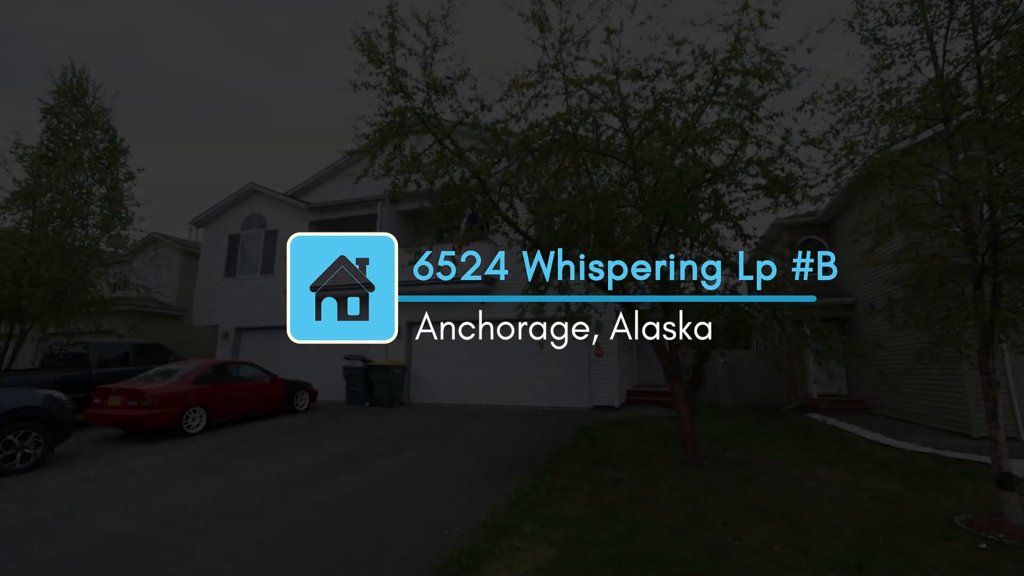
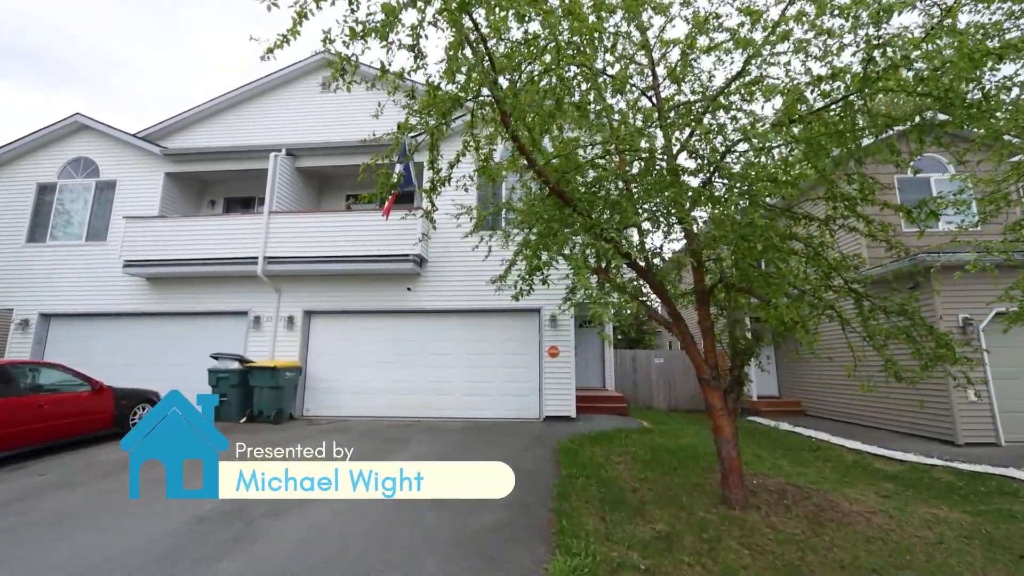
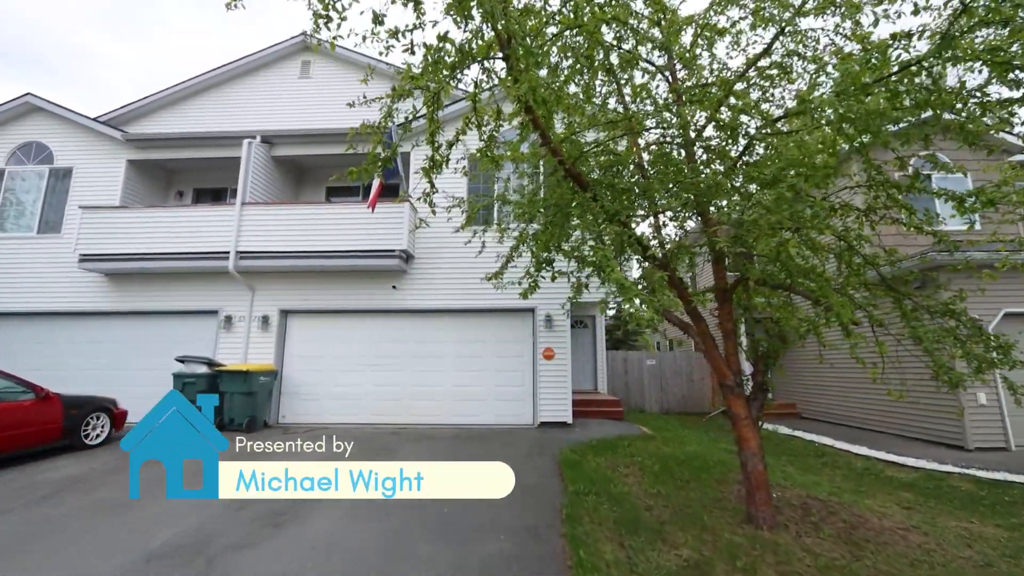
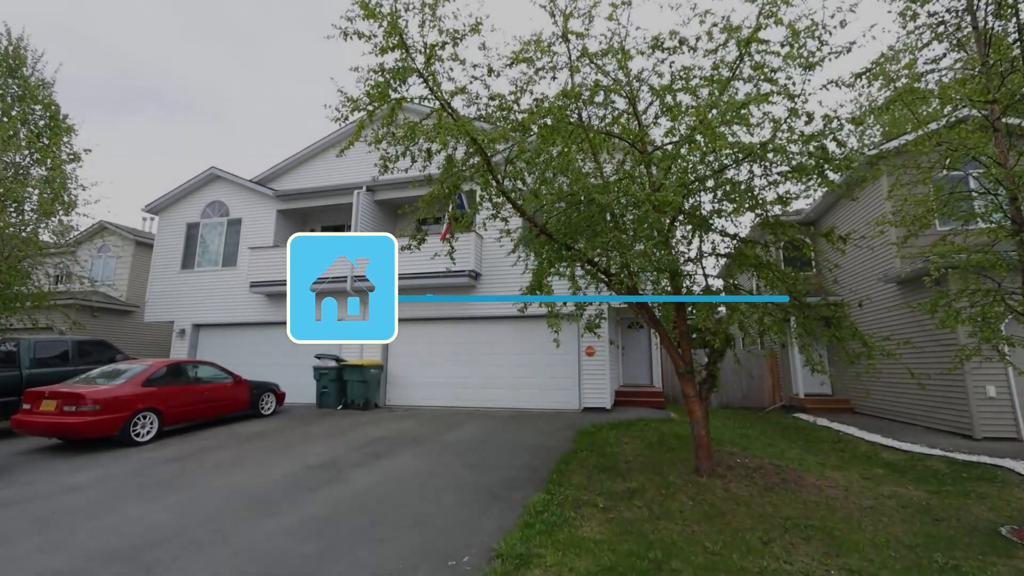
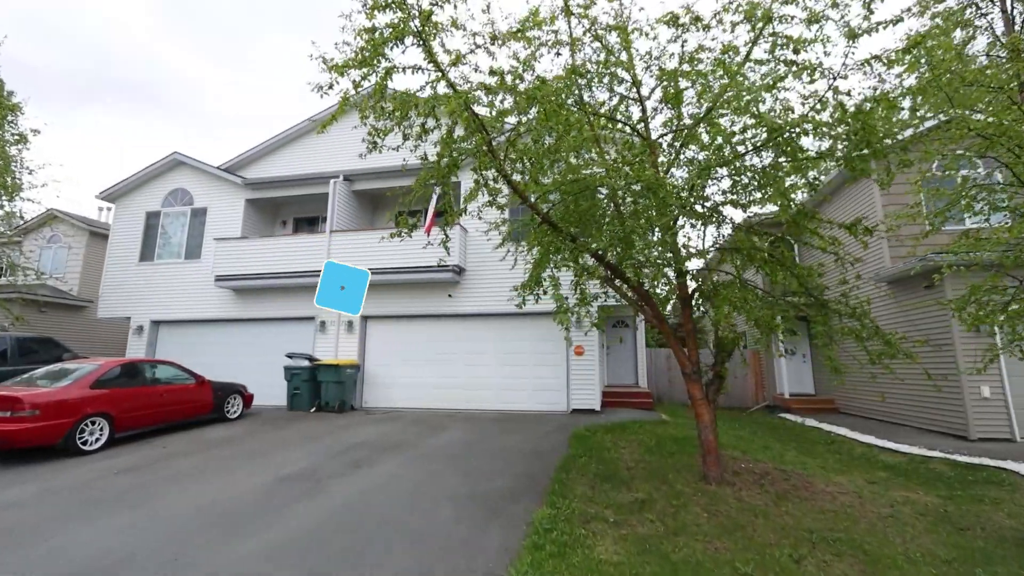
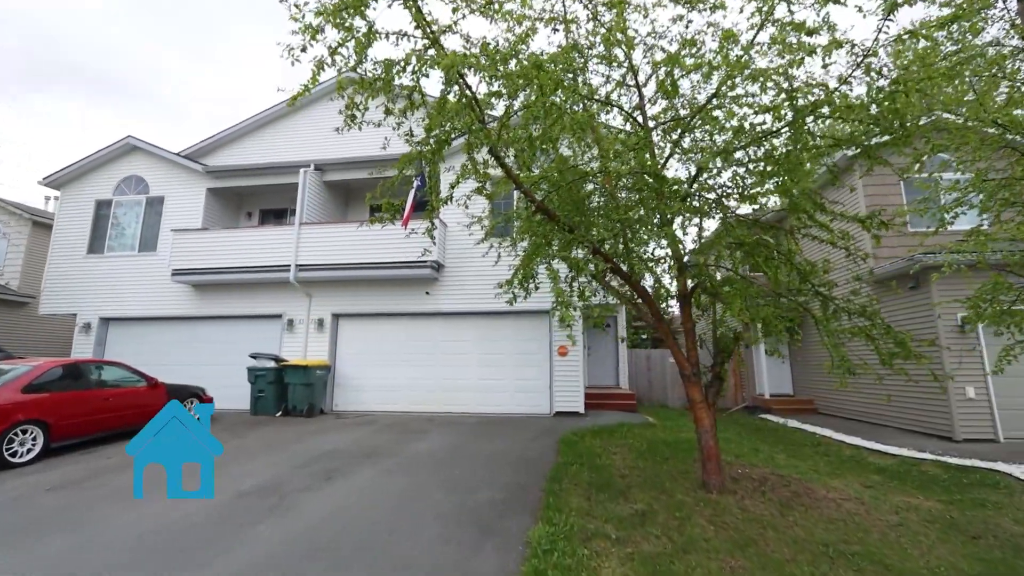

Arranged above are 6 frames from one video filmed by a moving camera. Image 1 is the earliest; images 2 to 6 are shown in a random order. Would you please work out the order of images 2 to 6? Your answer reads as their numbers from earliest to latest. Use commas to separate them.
4, 5, 6, 2, 3
